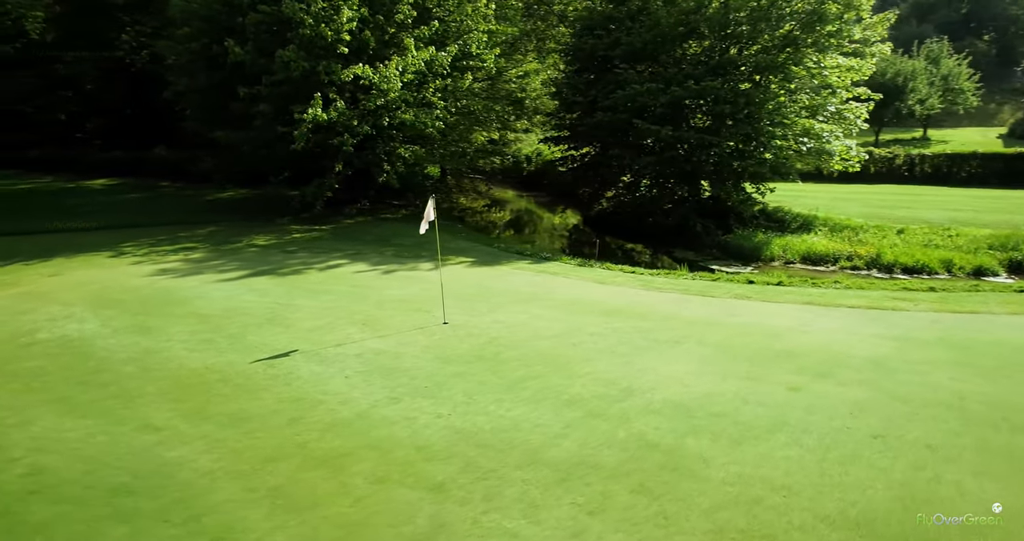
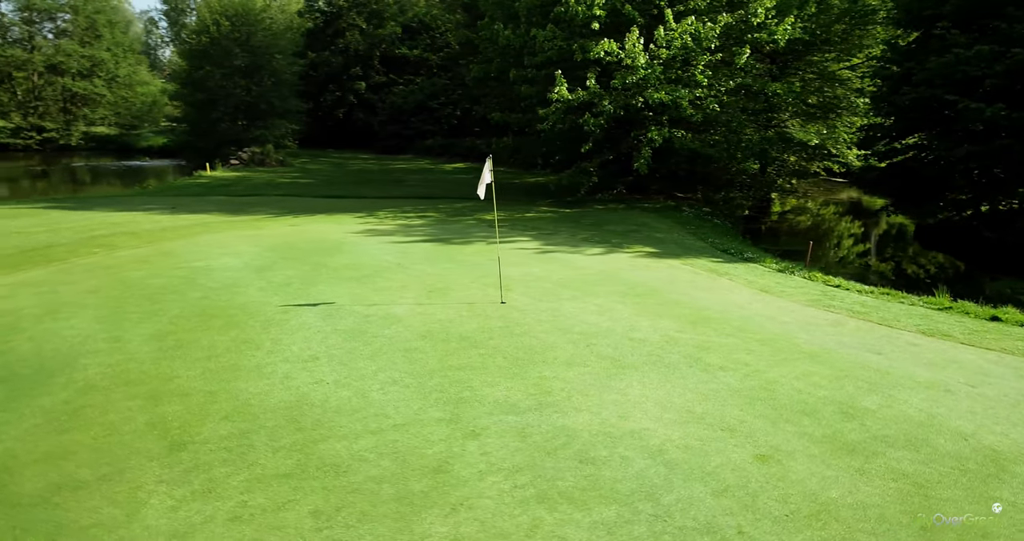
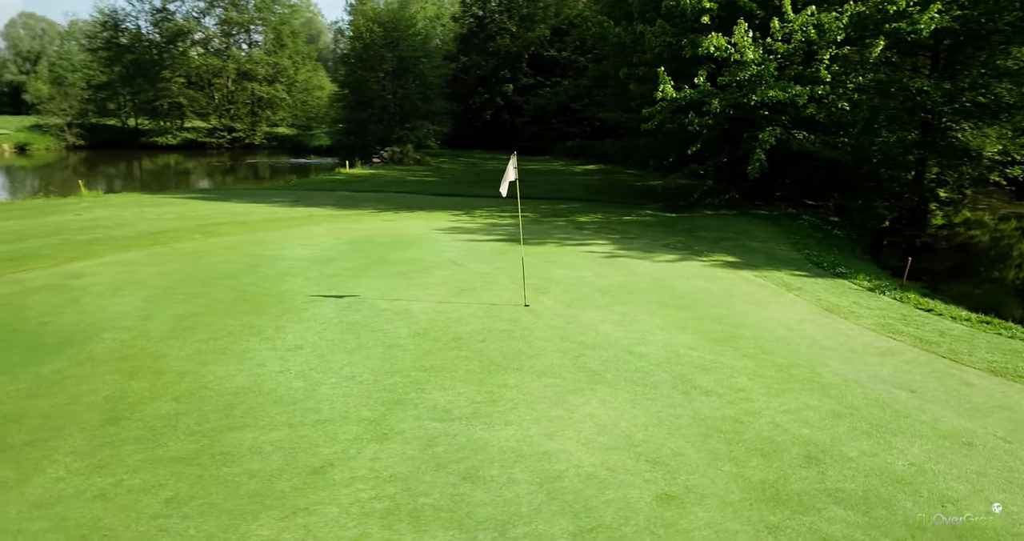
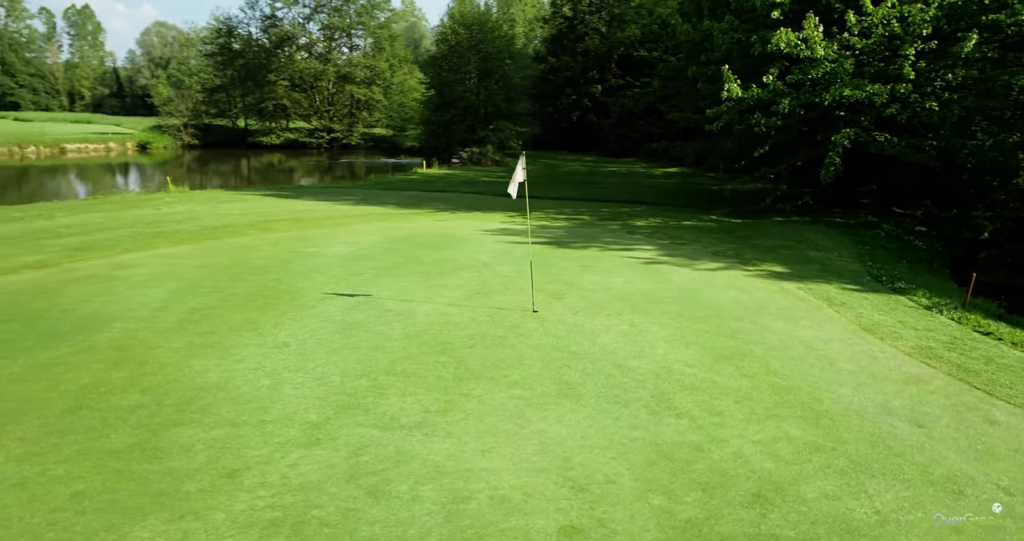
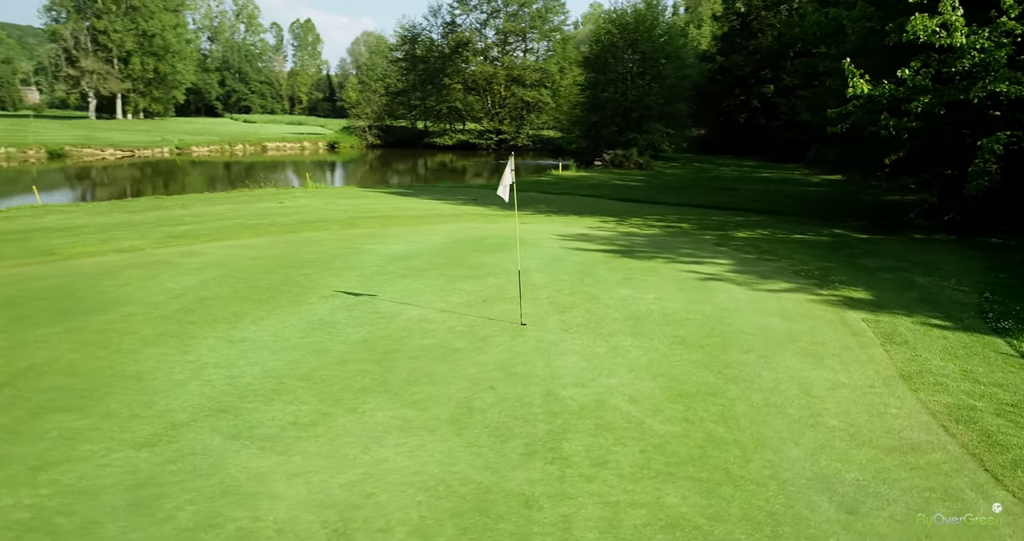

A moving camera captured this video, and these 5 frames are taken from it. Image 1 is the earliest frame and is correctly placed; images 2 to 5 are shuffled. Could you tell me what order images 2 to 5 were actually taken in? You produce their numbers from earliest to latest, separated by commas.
2, 3, 4, 5
